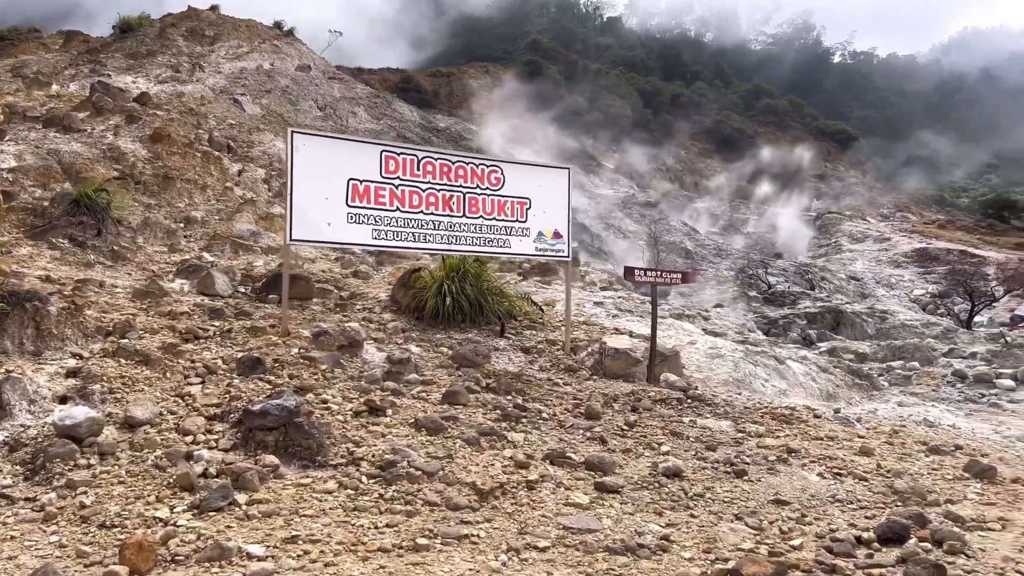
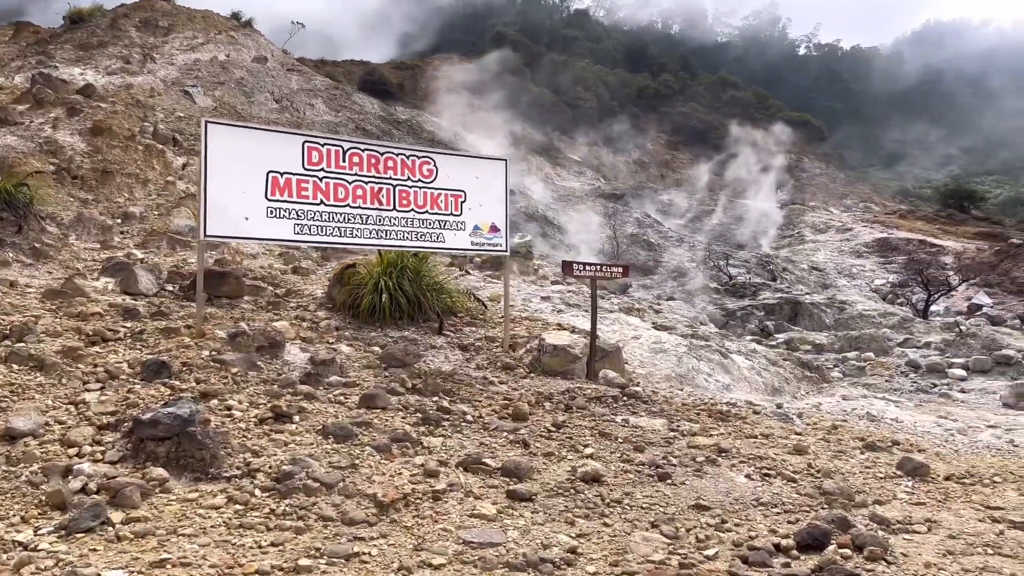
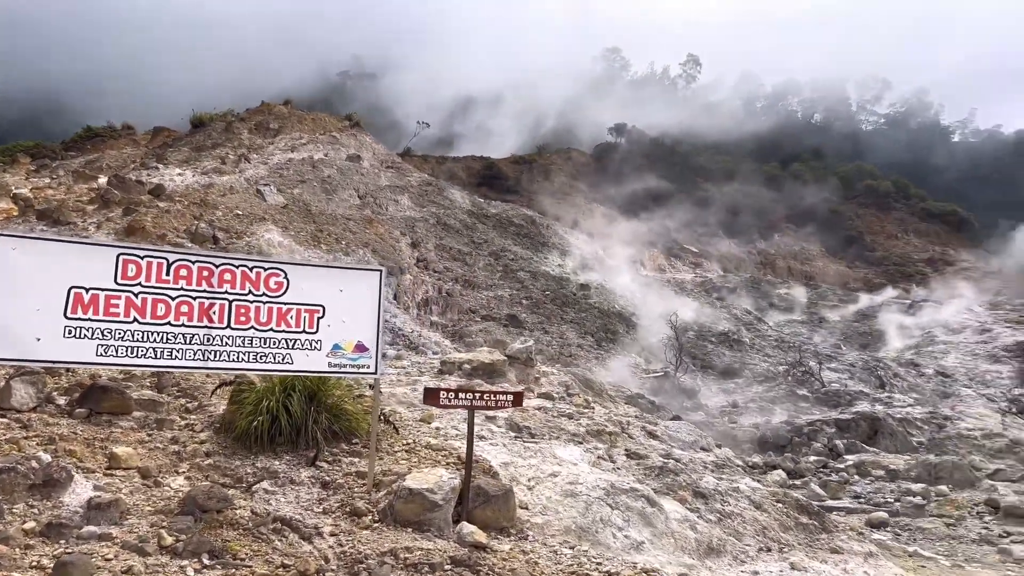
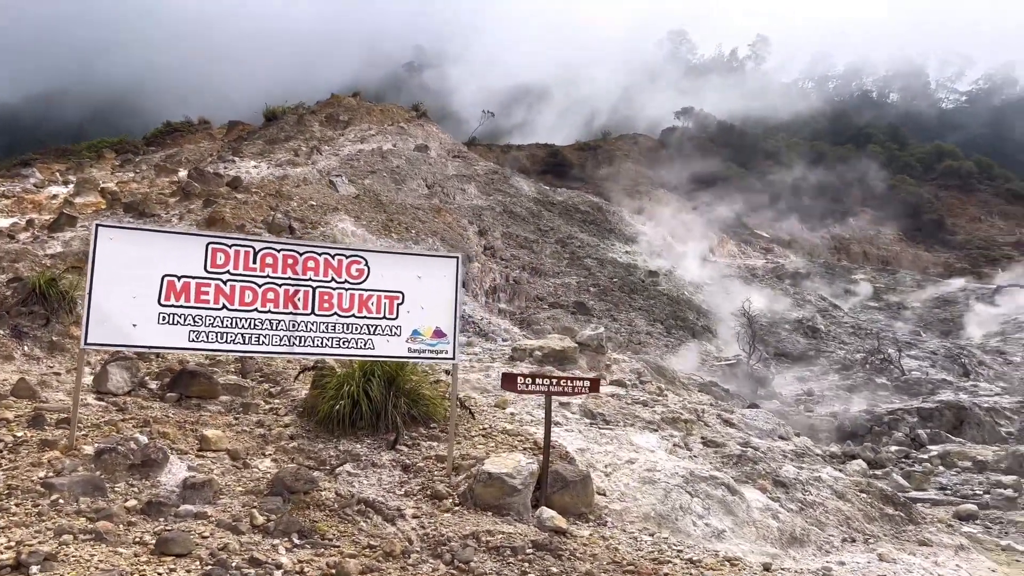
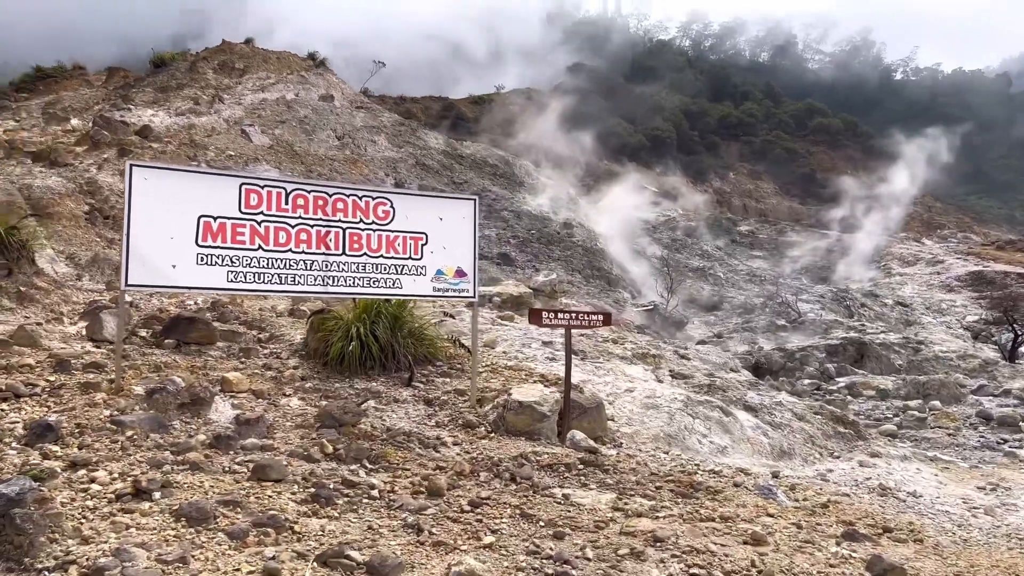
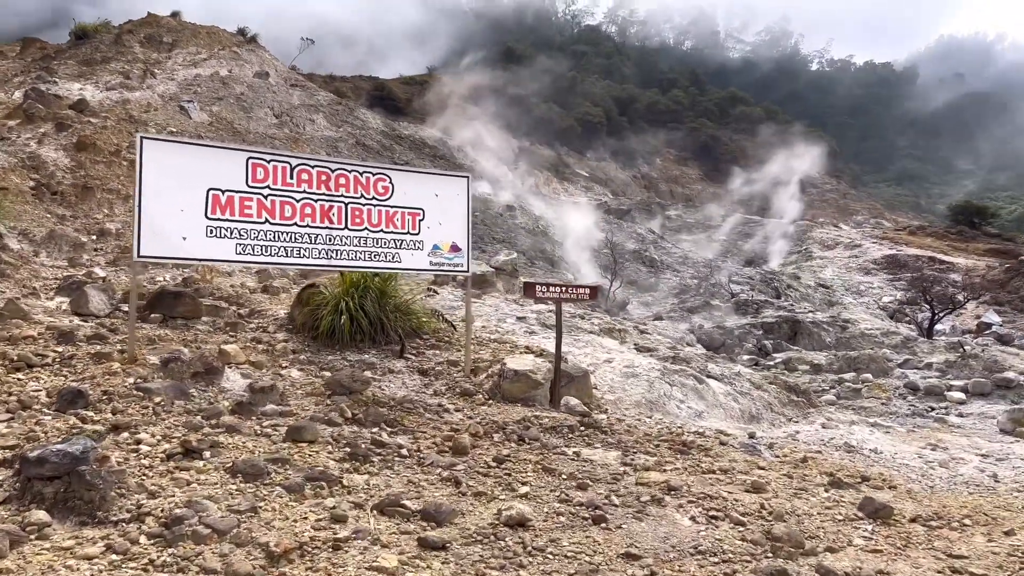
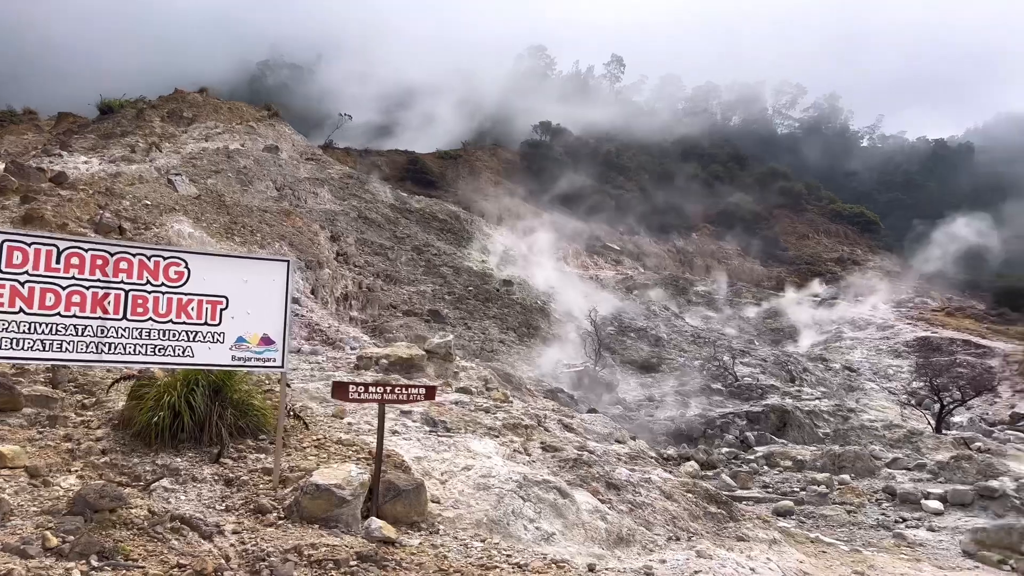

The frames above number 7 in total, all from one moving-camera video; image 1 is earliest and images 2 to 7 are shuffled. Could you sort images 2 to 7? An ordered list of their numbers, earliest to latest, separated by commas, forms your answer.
2, 6, 5, 4, 3, 7
